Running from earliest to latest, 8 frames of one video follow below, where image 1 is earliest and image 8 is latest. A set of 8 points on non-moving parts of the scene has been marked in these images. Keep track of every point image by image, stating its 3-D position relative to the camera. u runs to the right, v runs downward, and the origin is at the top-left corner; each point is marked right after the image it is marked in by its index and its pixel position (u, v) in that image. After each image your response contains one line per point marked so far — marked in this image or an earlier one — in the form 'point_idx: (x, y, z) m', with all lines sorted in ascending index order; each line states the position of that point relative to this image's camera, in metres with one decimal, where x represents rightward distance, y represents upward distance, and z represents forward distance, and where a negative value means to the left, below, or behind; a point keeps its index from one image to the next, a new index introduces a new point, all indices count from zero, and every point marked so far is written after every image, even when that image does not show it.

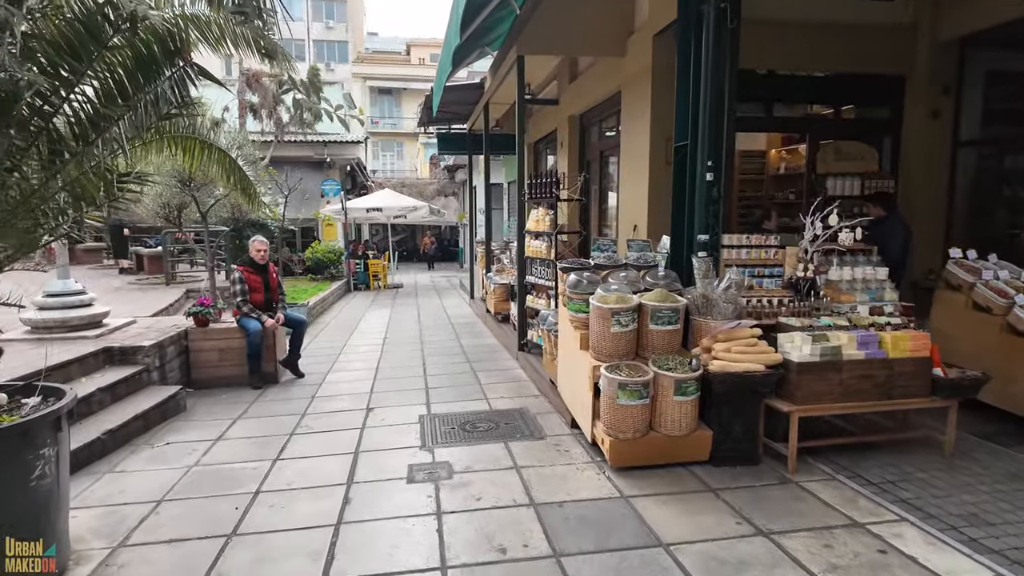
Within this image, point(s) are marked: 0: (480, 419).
0: (-0.3, -1.0, +4.5) m
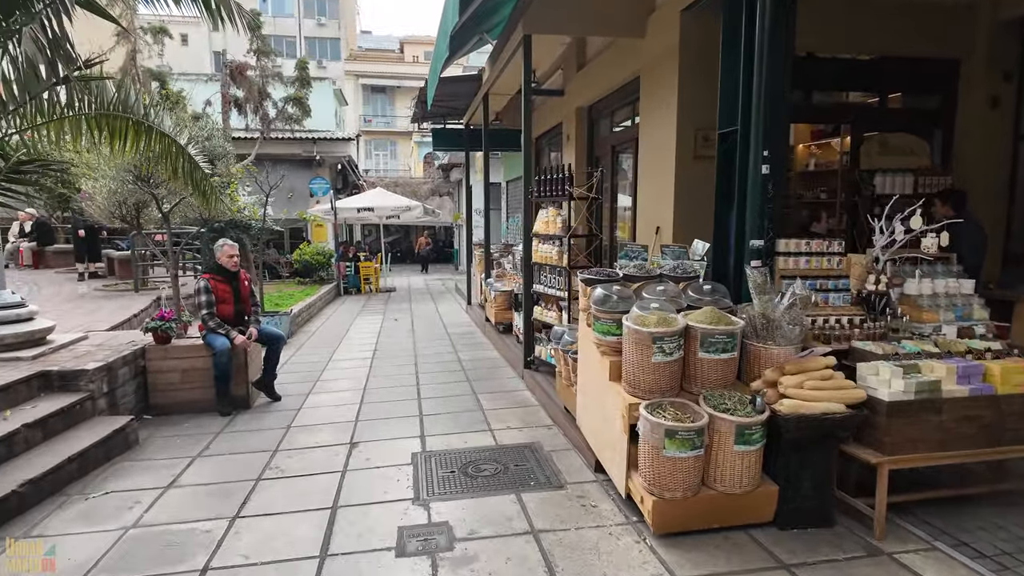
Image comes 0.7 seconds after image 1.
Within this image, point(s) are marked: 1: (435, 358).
0: (-0.2, -1.1, +3.8) m
1: (-0.9, -0.8, +6.9) m
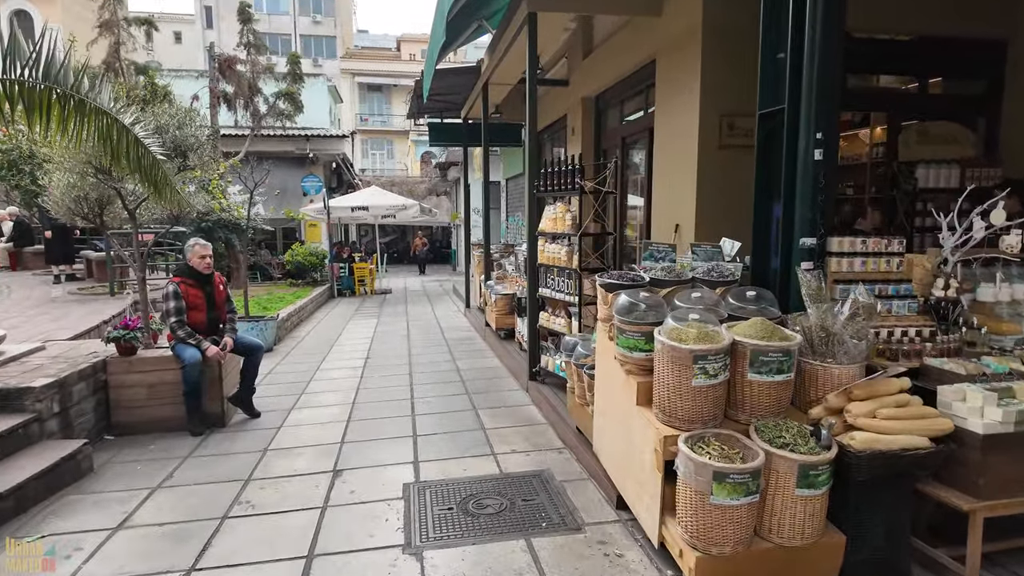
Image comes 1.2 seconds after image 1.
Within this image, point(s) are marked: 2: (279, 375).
0: (-0.1, -1.1, +3.3) m
1: (-0.9, -0.9, +6.4) m
2: (-2.5, -0.9, +6.2) m
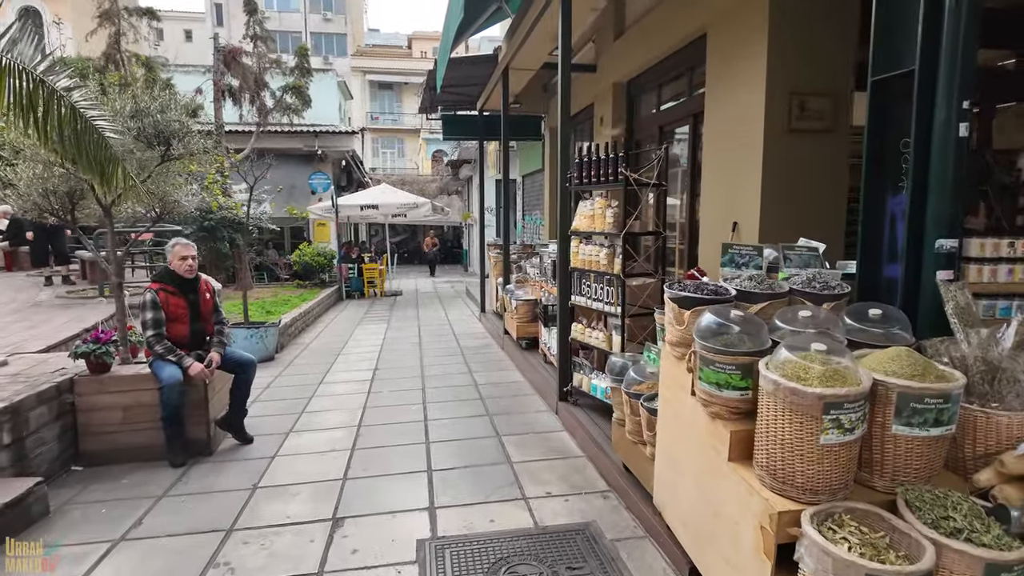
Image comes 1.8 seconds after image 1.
0: (0.0, -1.2, +2.7) m
1: (-0.7, -0.9, +5.8) m
2: (-2.2, -1.0, +5.6) m
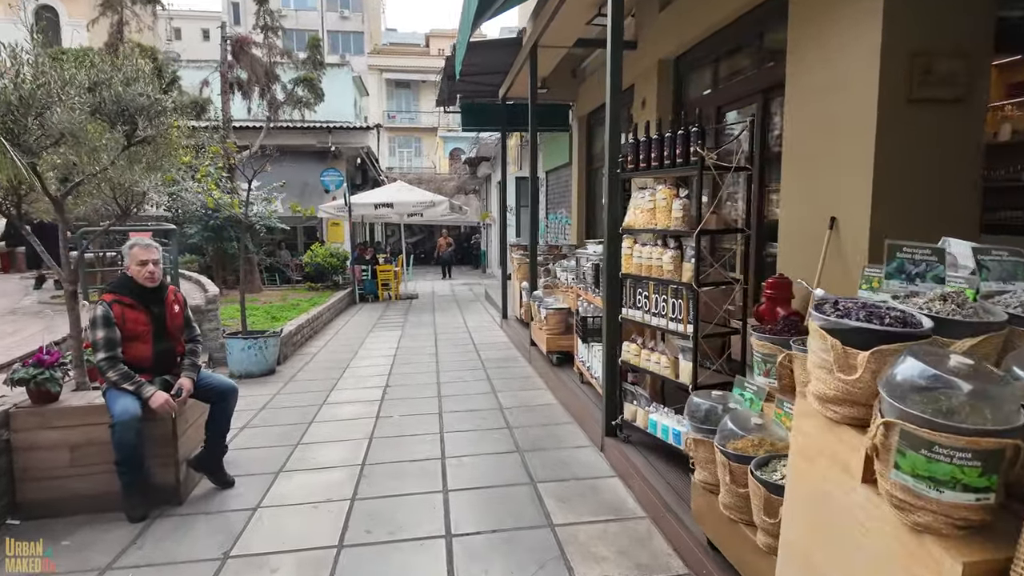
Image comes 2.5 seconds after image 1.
0: (+0.2, -1.3, +1.9) m
1: (-0.4, -1.0, +5.0) m
2: (-2.0, -1.0, +4.9) m
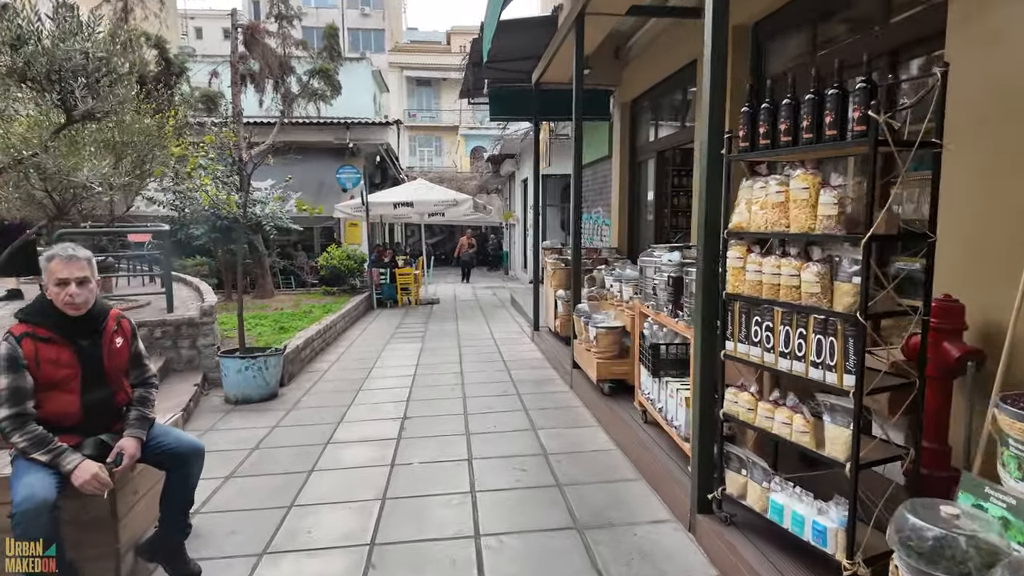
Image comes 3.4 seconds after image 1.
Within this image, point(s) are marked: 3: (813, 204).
0: (+0.4, -1.4, +0.9) m
1: (-0.1, -1.1, +4.1) m
2: (-1.7, -1.2, +4.0) m
3: (+1.1, +0.3, +2.1) m
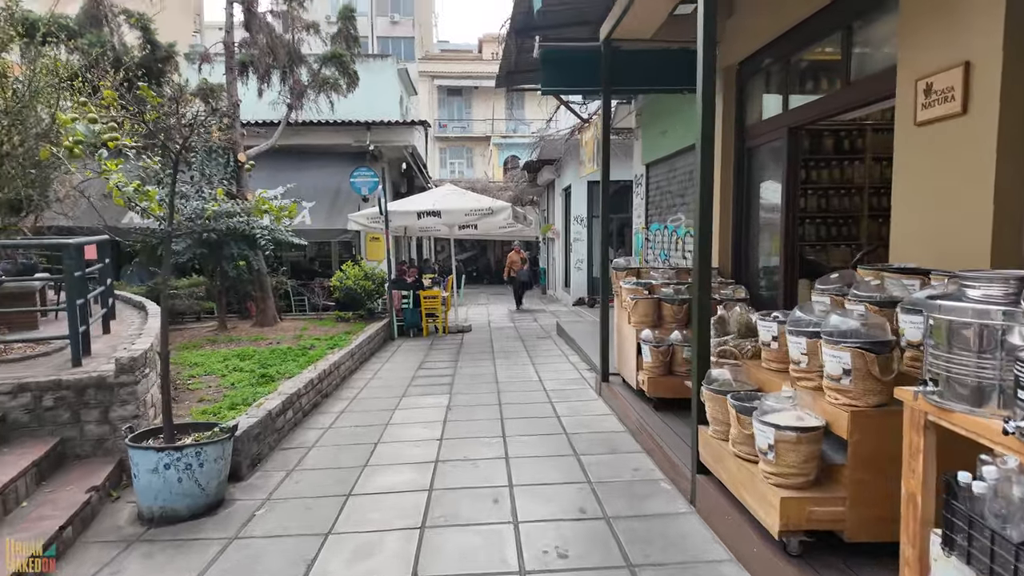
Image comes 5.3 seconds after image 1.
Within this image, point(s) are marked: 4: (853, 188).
0: (+0.7, -1.5, -1.2) m
1: (+0.3, -1.3, +1.9) m
2: (-1.3, -1.4, +2.0) m
3: (+1.4, +0.1, 0.0) m
4: (+3.1, +0.9, +5.4) m
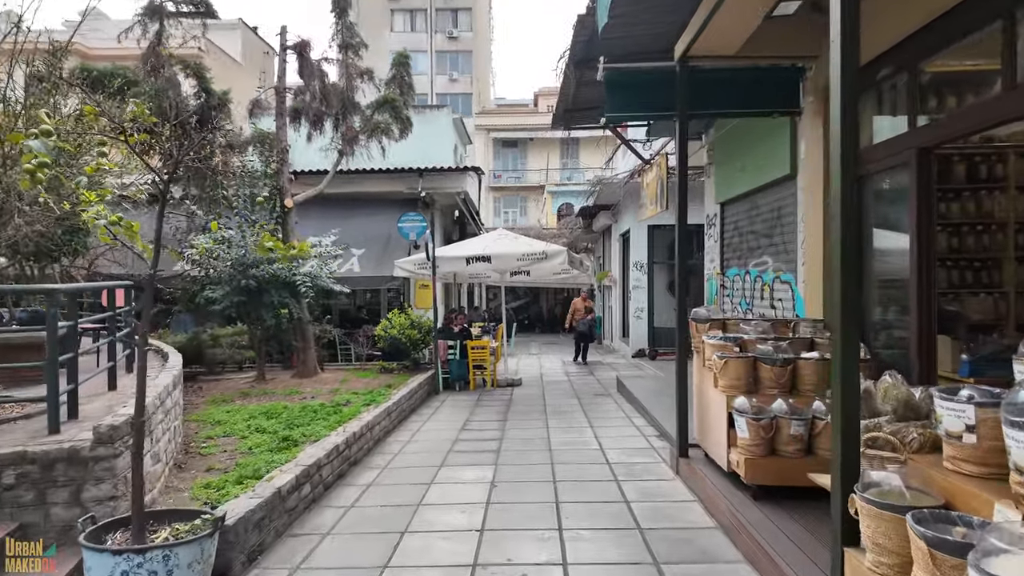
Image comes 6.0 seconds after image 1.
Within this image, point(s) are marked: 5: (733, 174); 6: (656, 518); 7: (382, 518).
0: (+0.5, -1.4, -2.2) m
1: (+0.4, -1.5, +1.0) m
2: (-1.1, -1.5, +1.1) m
3: (+1.4, +0.1, -0.9) m
4: (+3.5, +0.5, +4.3) m
5: (+2.5, +1.3, +6.8) m
6: (+1.0, -1.5, +4.0) m
7: (-0.9, -1.6, +4.1) m
